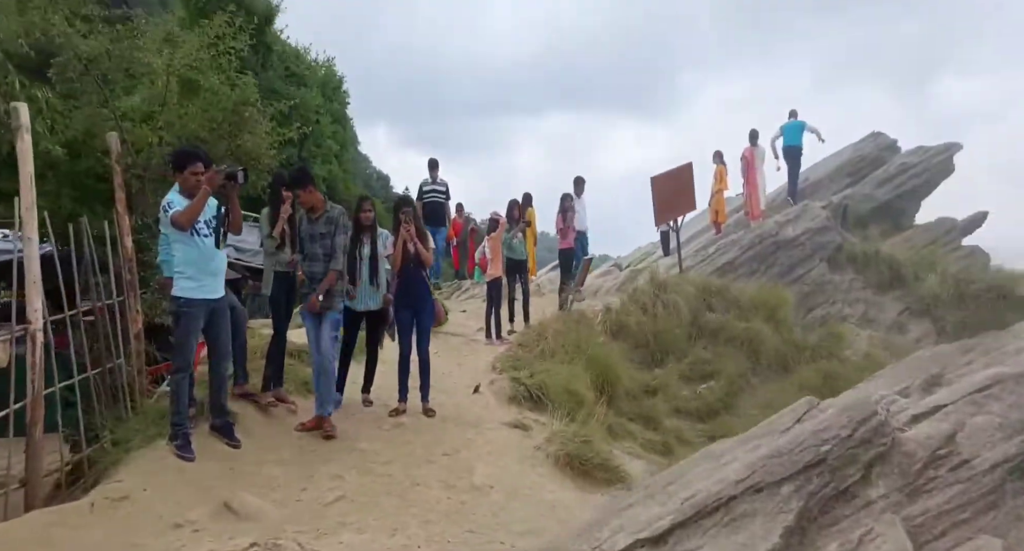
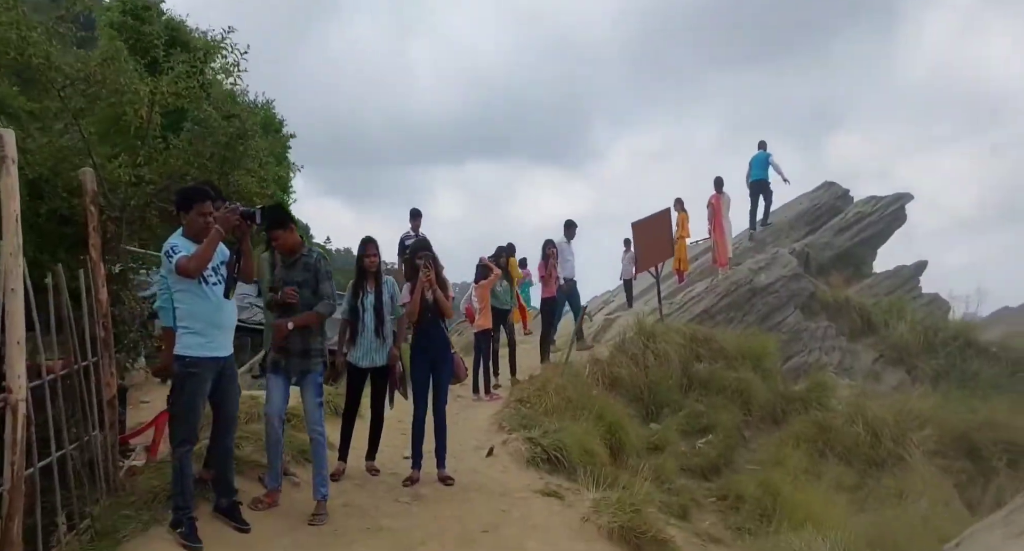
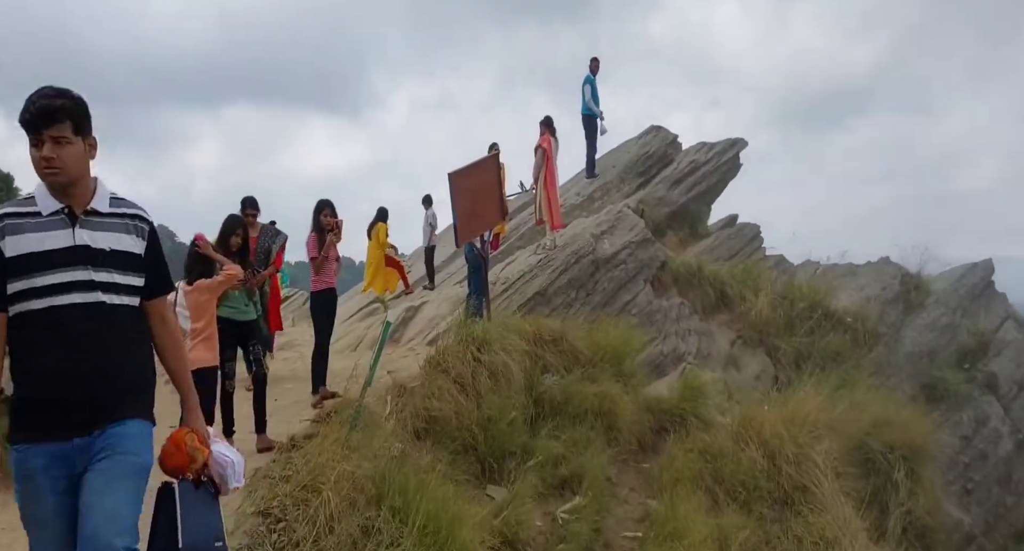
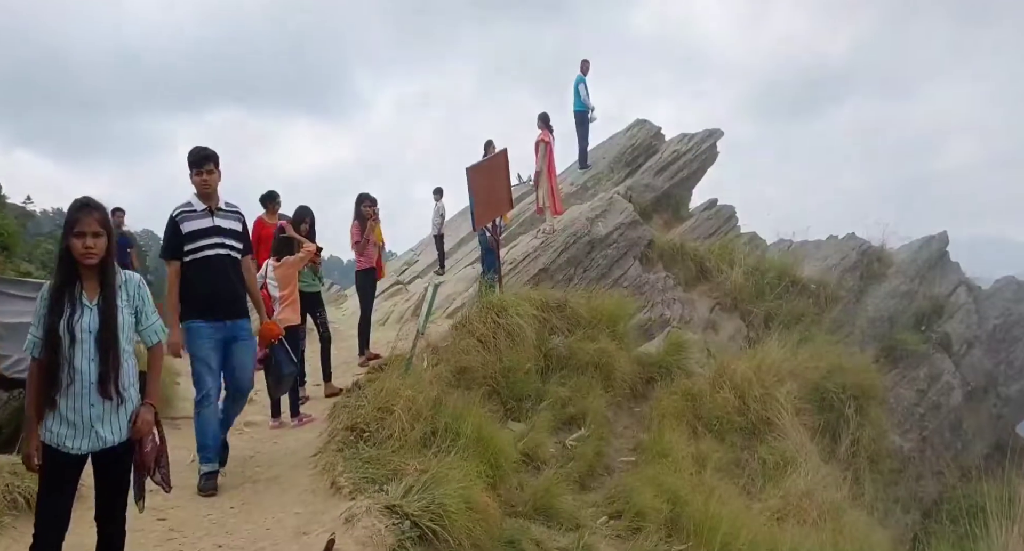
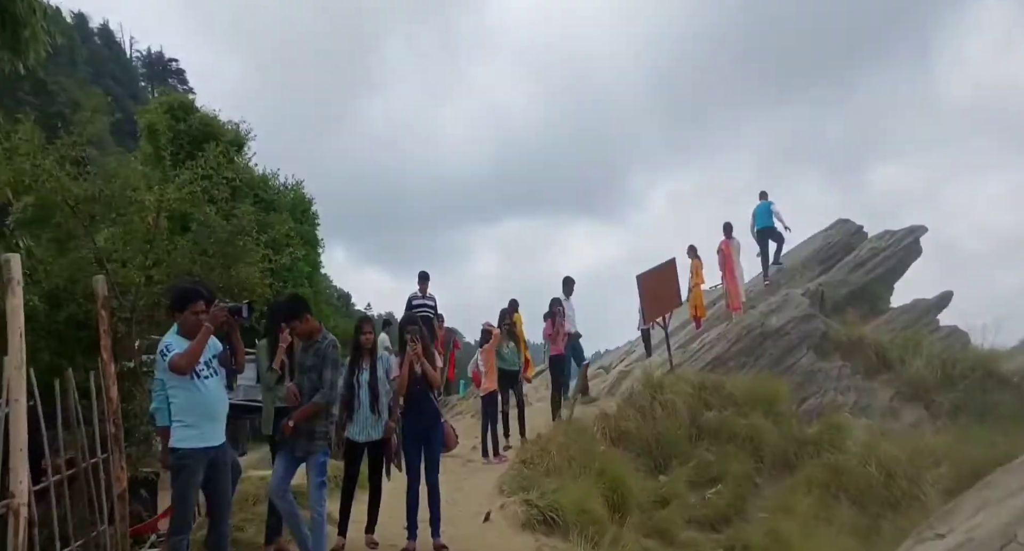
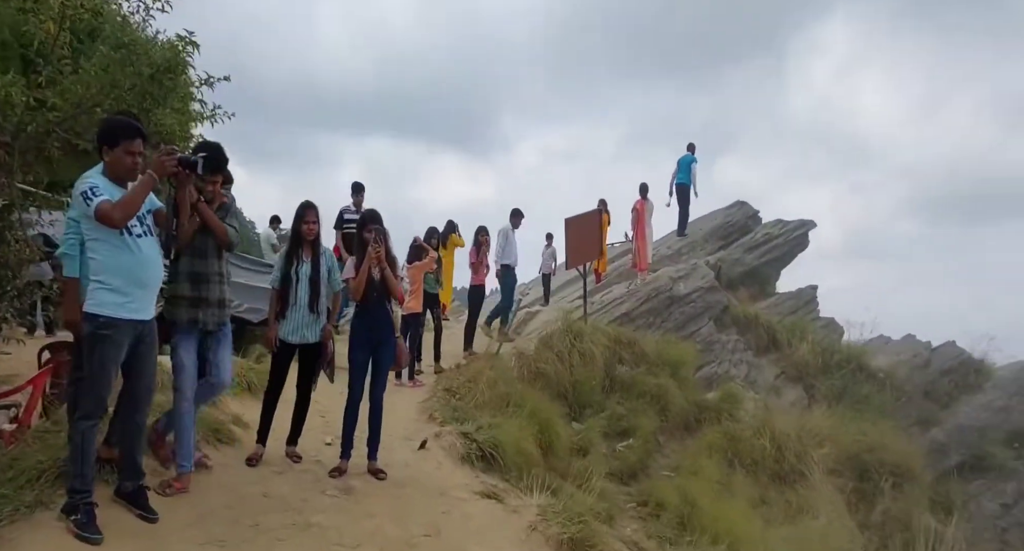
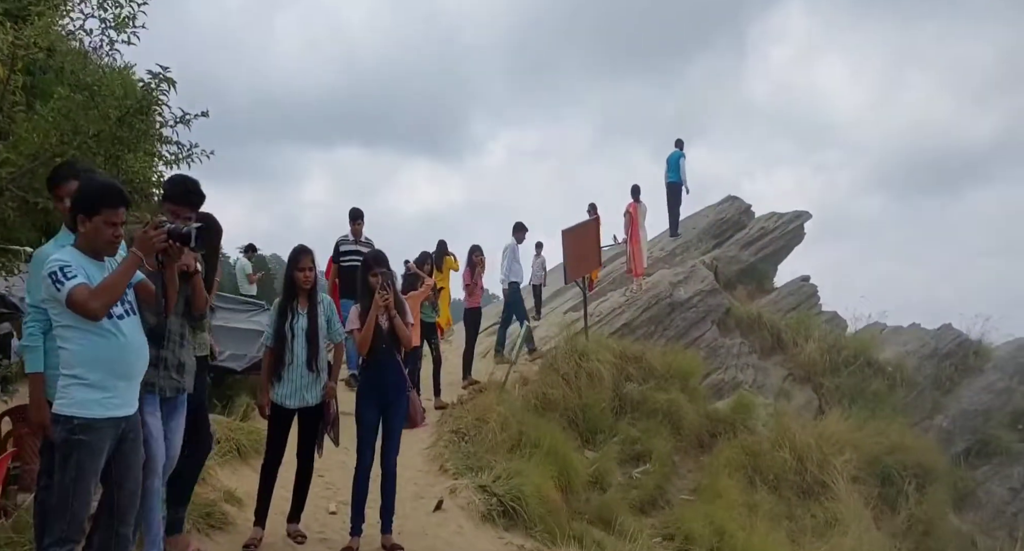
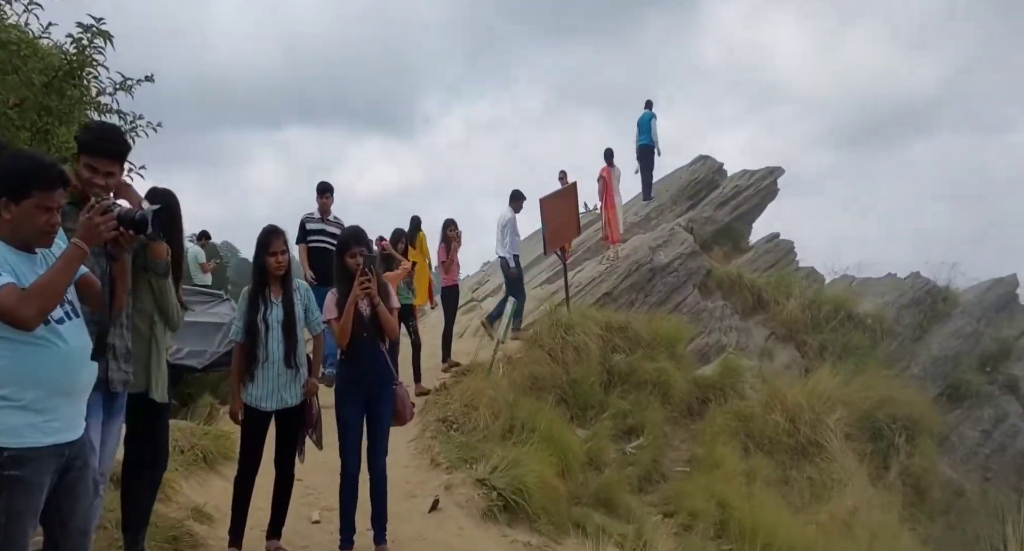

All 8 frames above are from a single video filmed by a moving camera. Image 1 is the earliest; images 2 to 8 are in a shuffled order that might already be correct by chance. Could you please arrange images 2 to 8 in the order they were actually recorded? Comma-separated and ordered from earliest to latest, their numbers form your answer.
5, 2, 6, 7, 8, 4, 3
